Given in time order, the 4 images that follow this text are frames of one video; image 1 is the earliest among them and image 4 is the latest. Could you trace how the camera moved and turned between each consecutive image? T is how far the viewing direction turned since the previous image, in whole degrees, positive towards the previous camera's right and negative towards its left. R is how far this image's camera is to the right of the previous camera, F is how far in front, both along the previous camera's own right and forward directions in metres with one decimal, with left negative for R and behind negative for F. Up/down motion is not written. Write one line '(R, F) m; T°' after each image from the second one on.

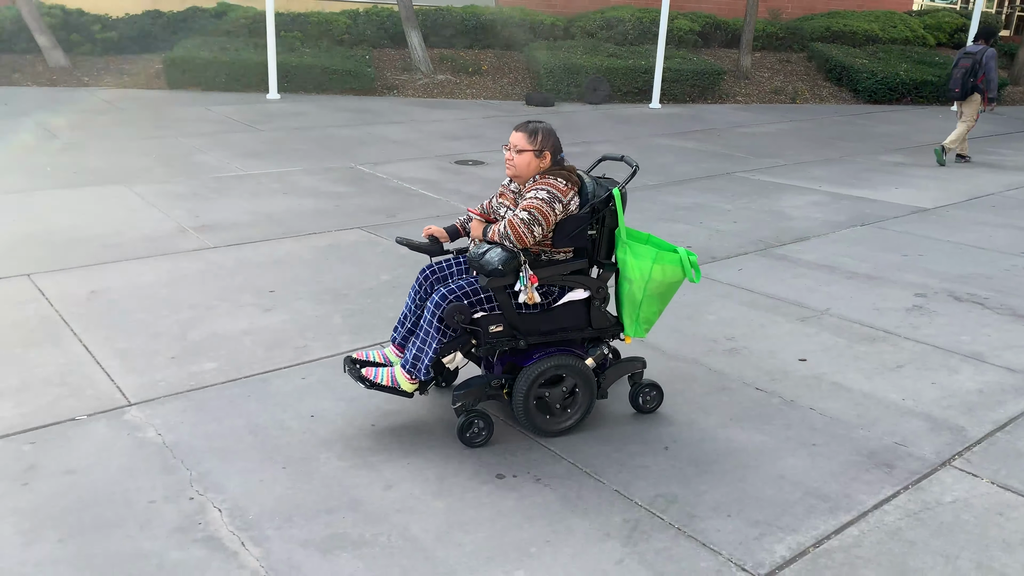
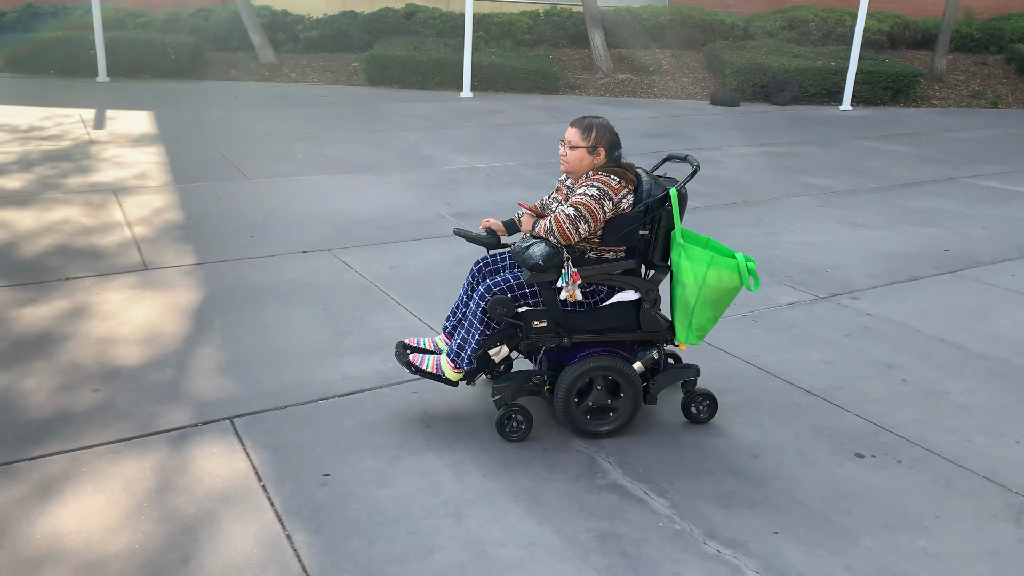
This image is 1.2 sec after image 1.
(-0.9, -0.3) m; -9°
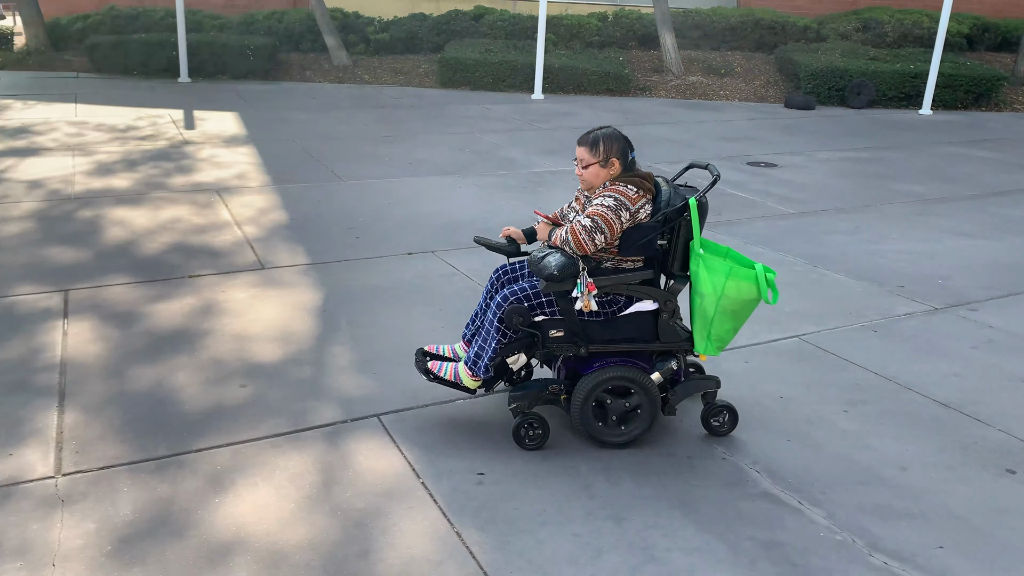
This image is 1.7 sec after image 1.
(-0.4, -0.1) m; -3°
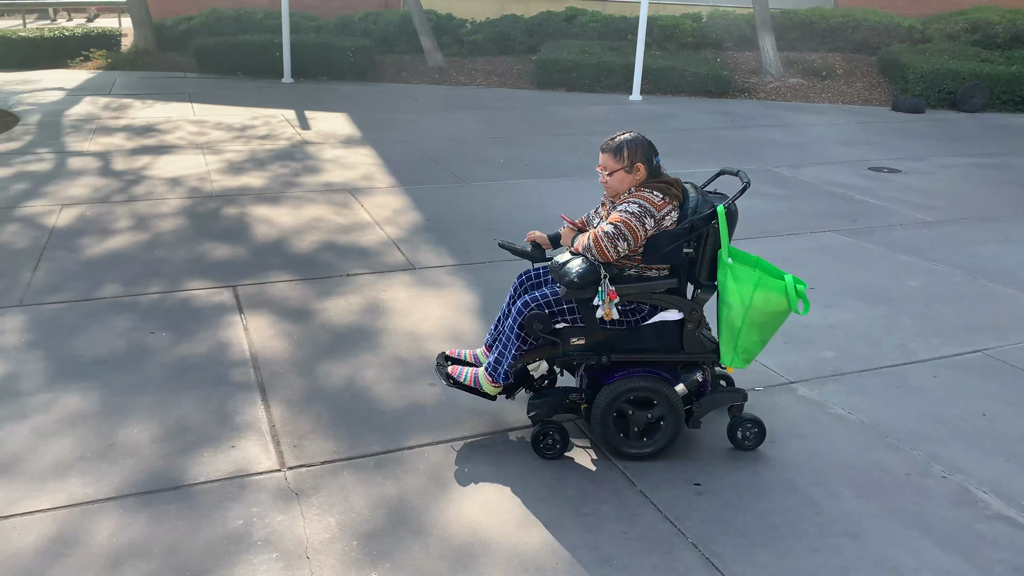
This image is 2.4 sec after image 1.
(-0.6, 0.0) m; -4°
